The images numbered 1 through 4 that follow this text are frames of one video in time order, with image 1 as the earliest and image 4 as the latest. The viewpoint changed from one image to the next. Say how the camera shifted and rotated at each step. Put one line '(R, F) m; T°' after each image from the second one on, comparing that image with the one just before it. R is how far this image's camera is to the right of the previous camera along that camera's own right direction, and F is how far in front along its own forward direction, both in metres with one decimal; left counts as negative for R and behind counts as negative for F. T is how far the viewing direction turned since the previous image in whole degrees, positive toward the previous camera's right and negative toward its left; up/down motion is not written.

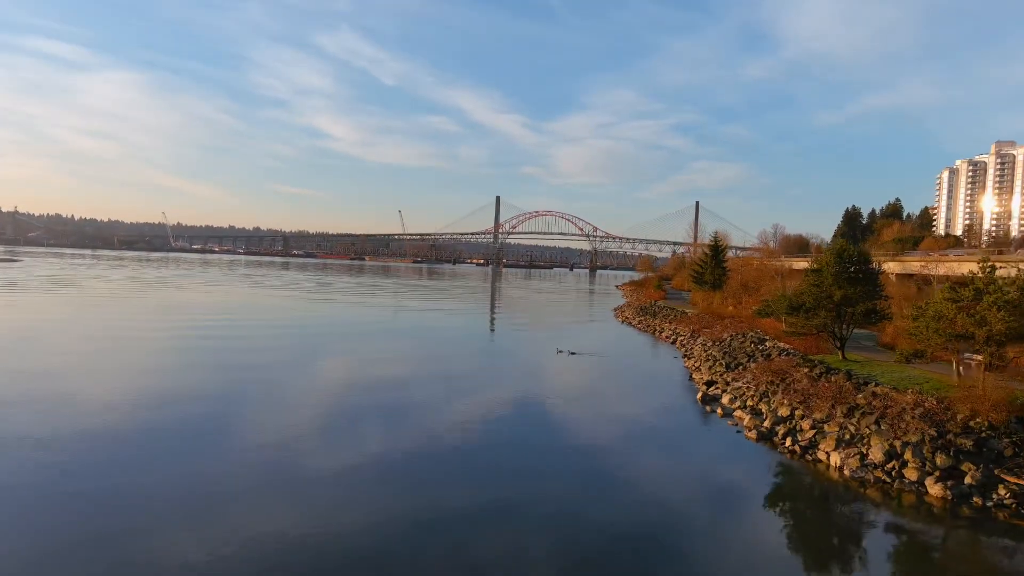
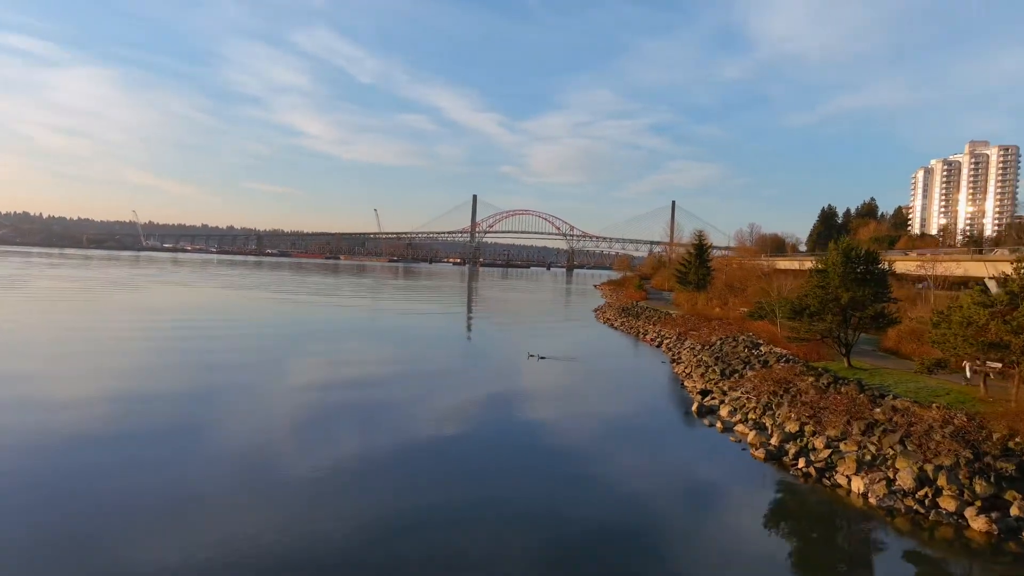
(0.0, +0.4) m; +2°
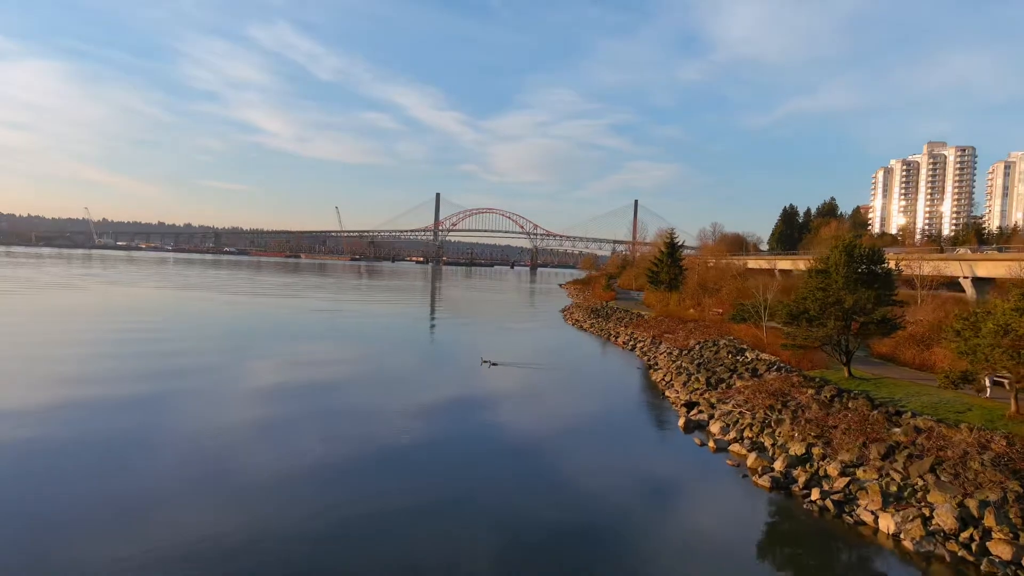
(+0.1, +0.5) m; +3°
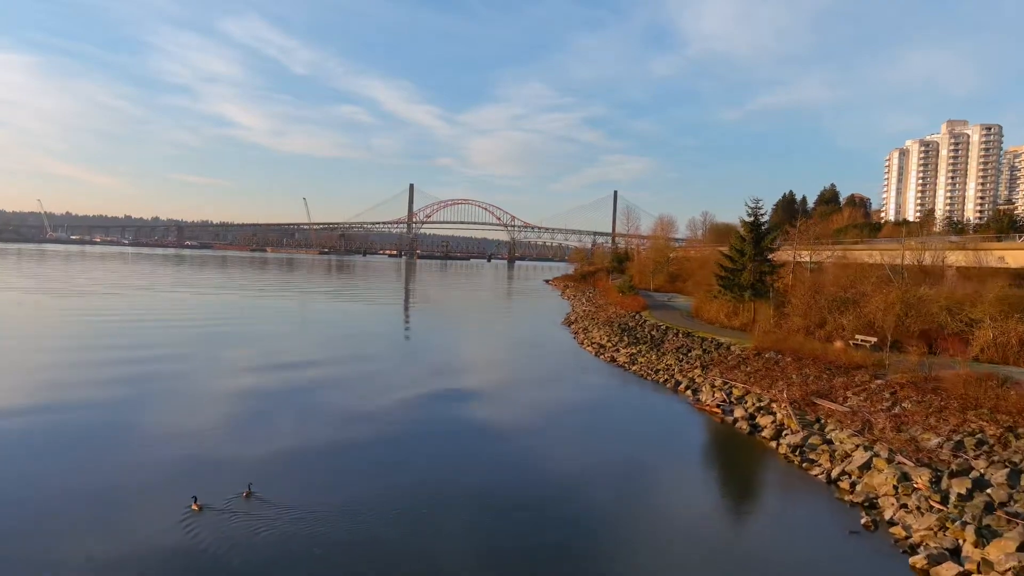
(-0.1, +1.7) m; +2°
